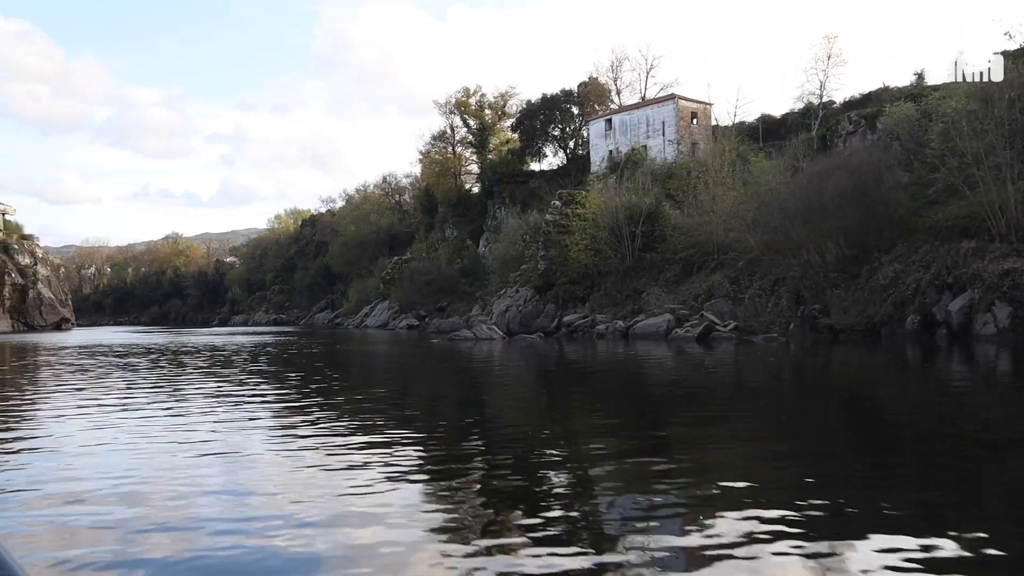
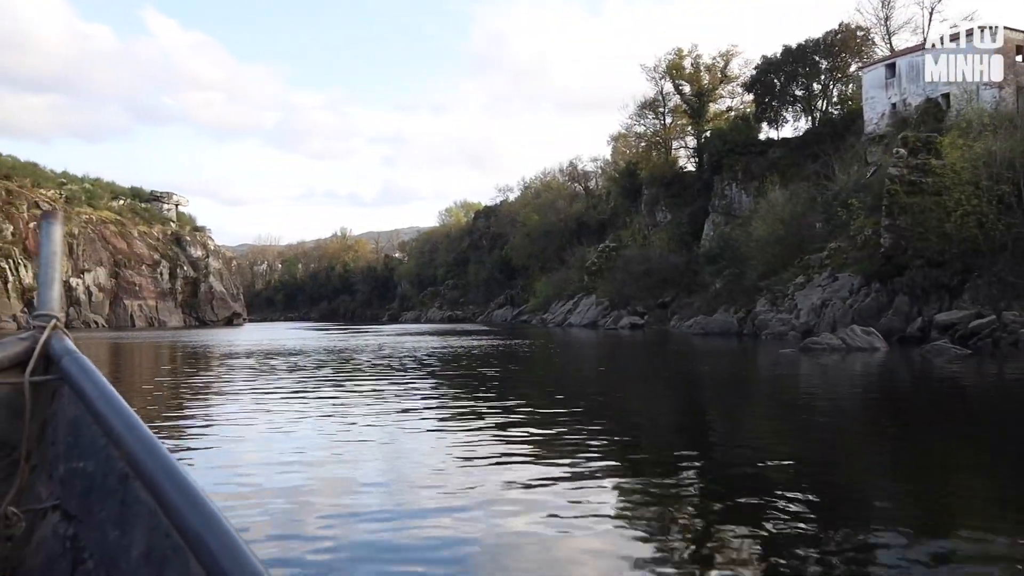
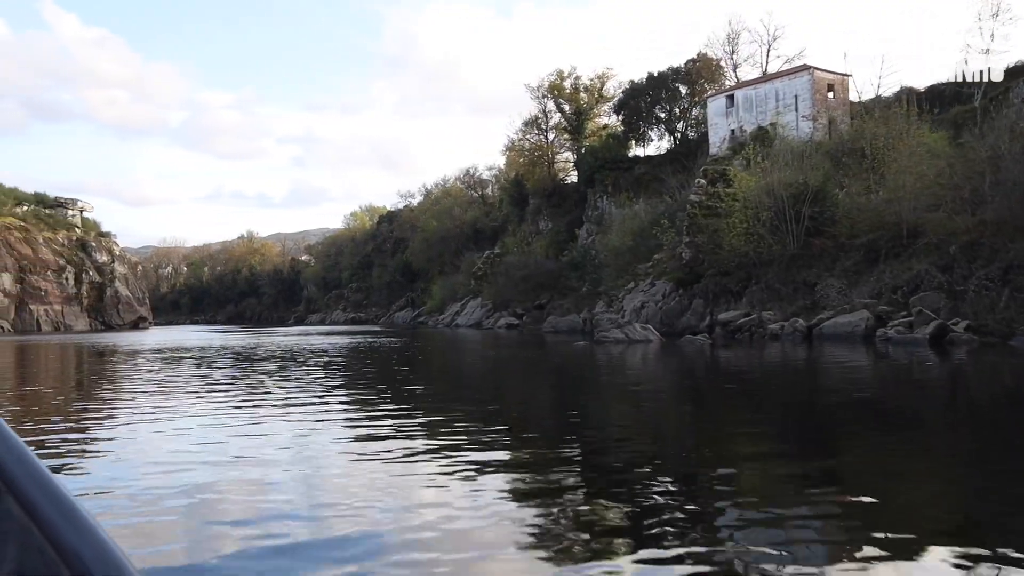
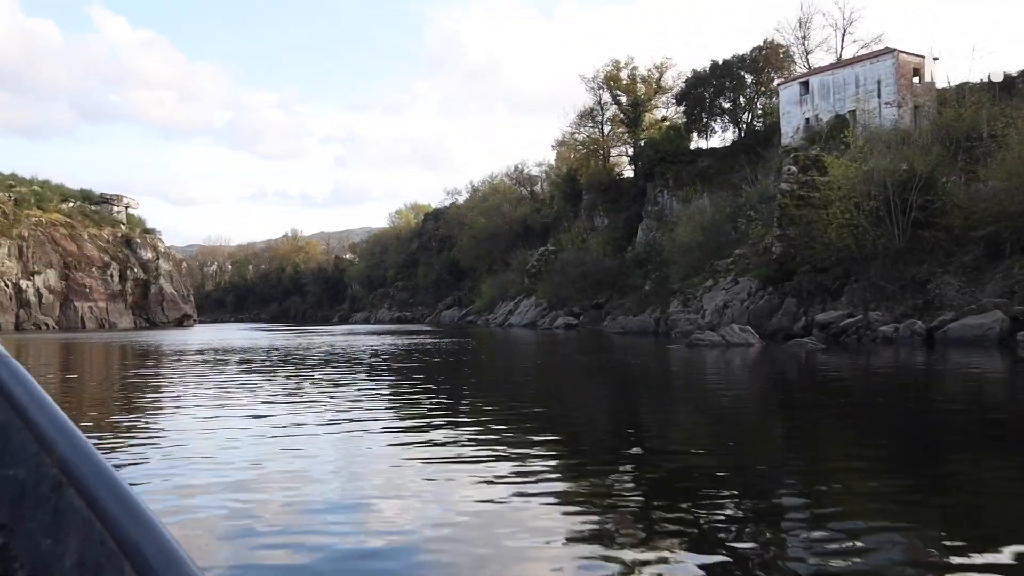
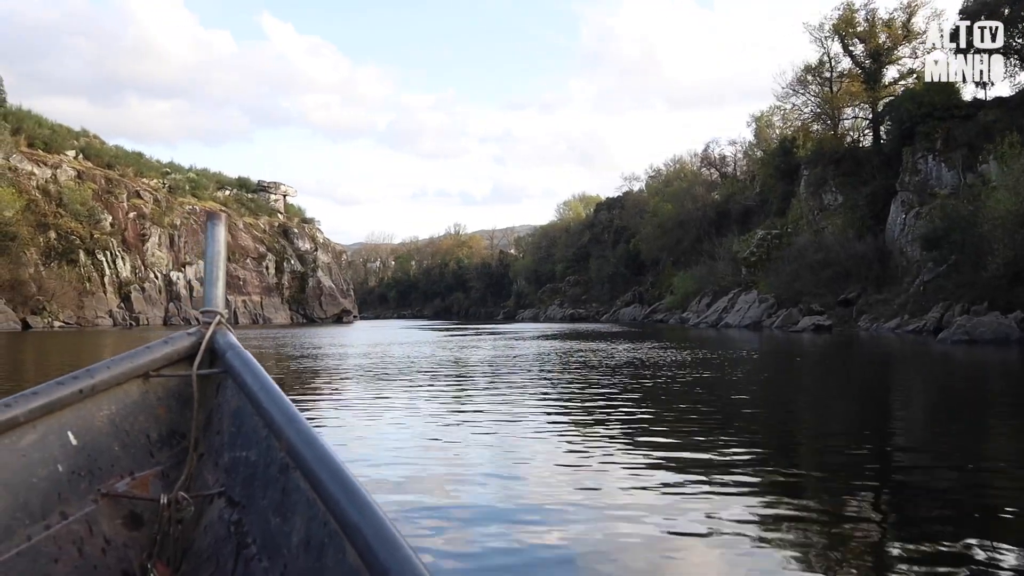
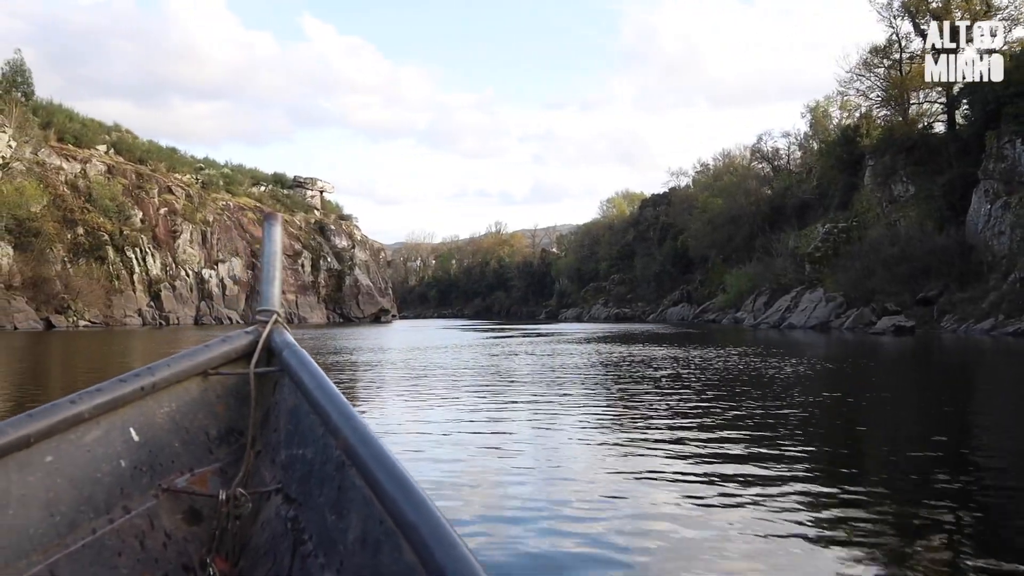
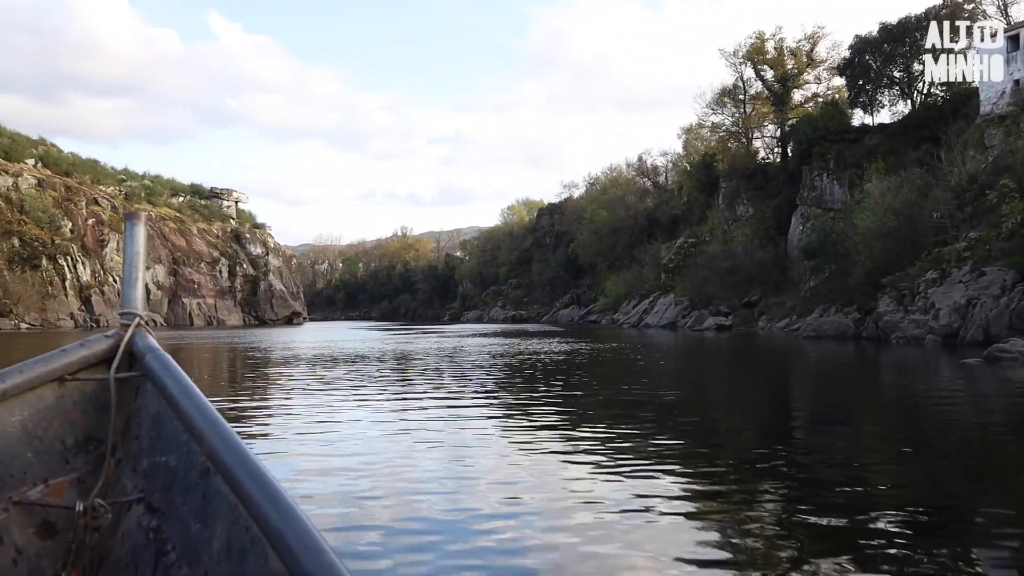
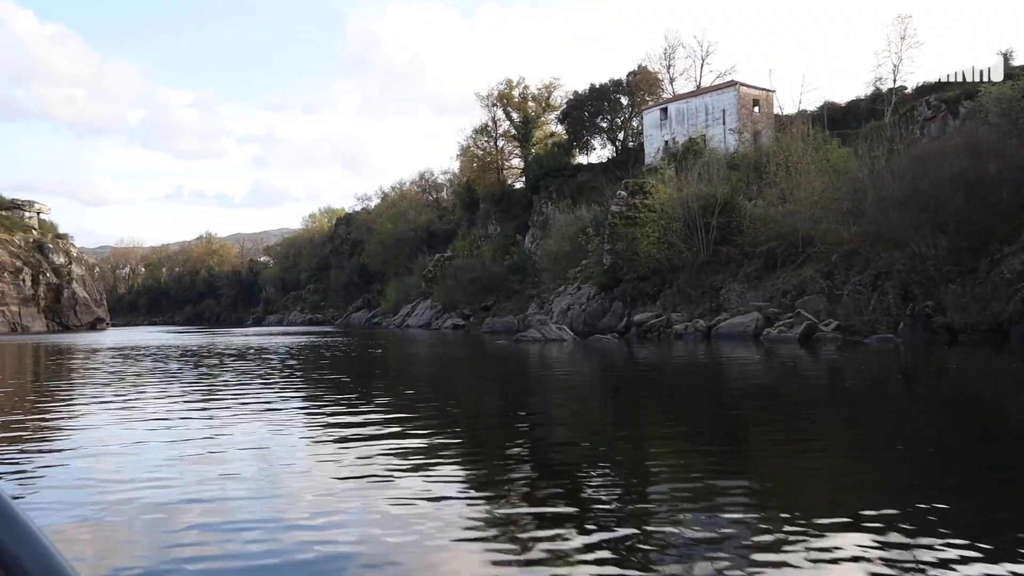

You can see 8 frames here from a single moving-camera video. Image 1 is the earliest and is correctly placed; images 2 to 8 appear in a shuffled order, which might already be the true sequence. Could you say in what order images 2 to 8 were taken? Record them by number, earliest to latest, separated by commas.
8, 3, 4, 2, 7, 5, 6
